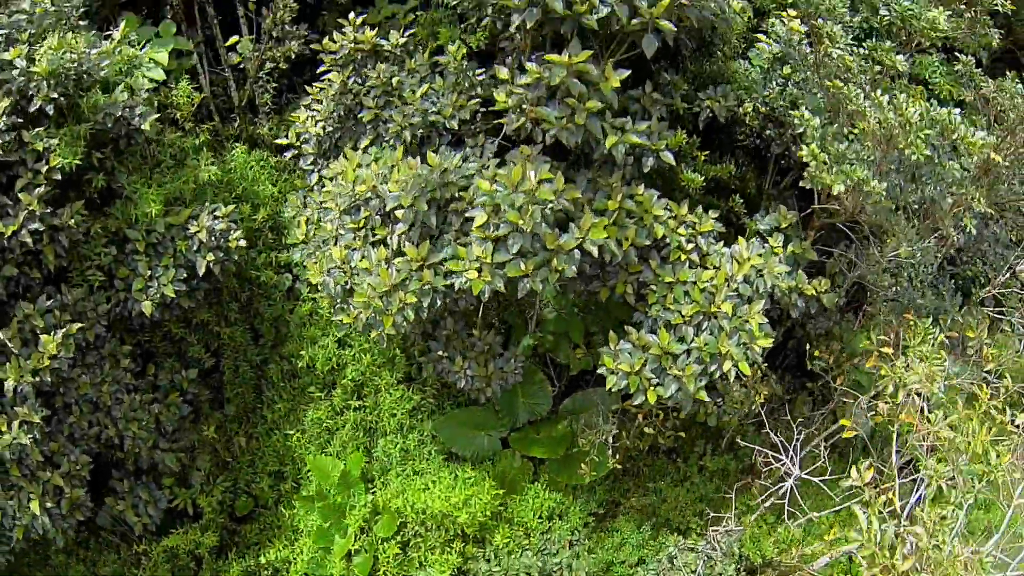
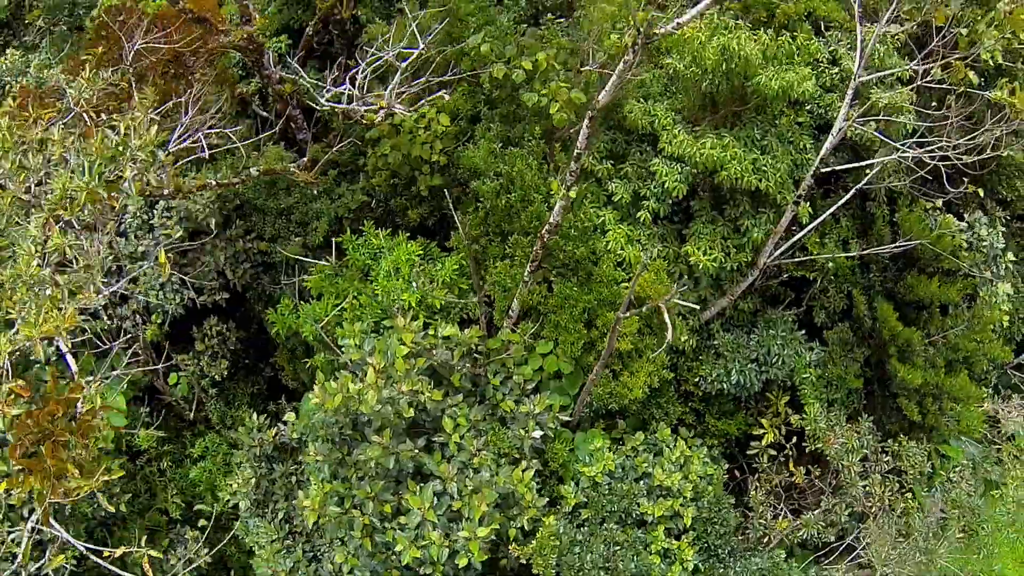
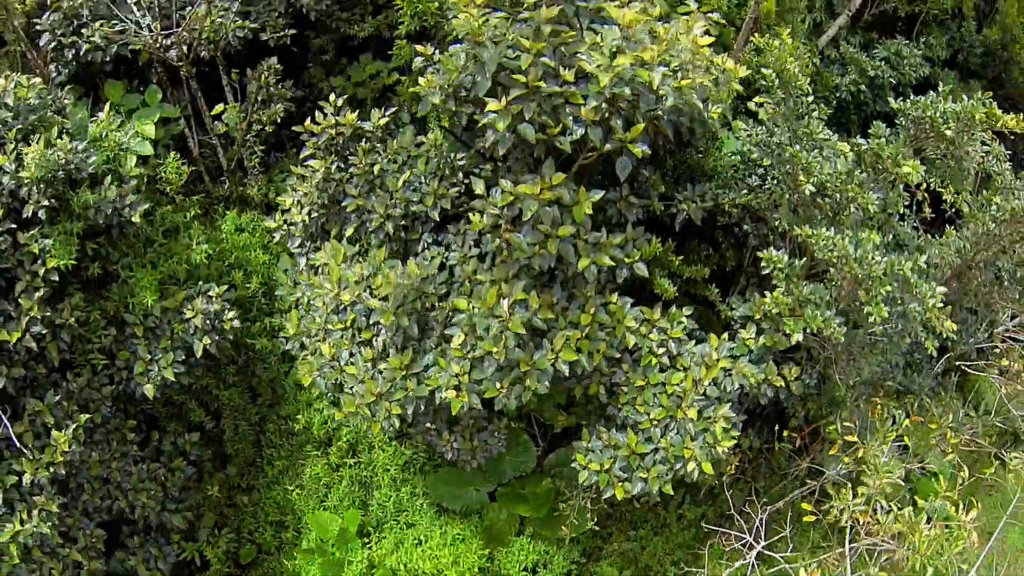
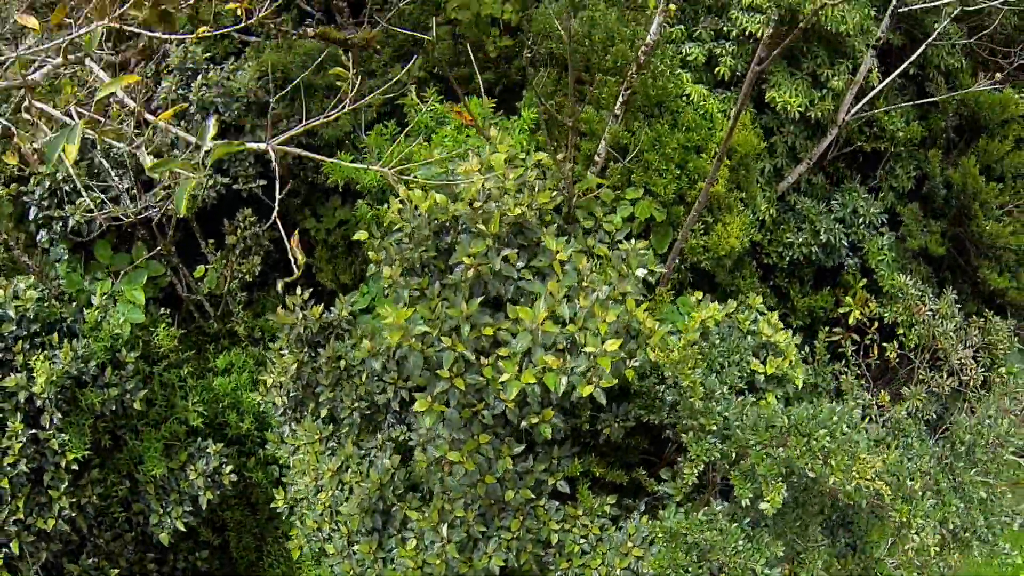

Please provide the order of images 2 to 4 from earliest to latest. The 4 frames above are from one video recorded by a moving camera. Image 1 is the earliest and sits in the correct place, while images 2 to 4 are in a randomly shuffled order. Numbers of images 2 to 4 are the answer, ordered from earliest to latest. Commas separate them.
3, 4, 2
